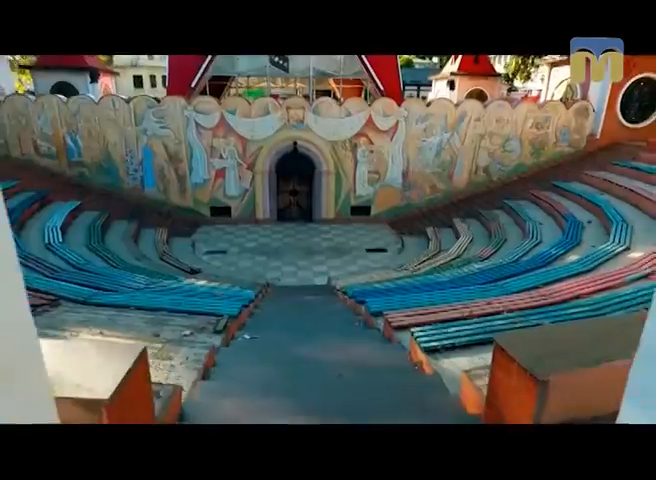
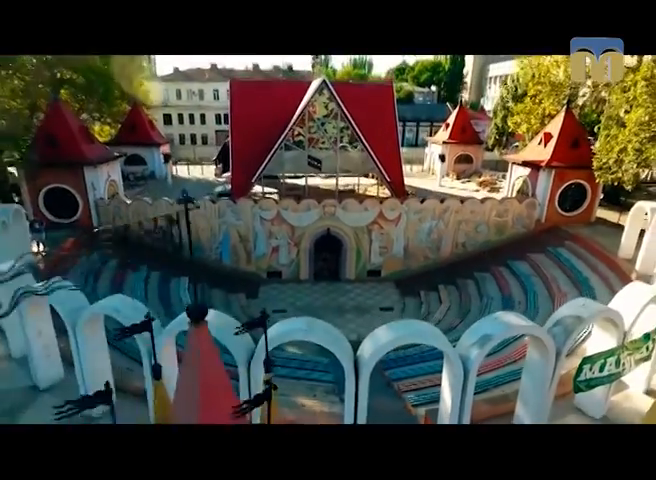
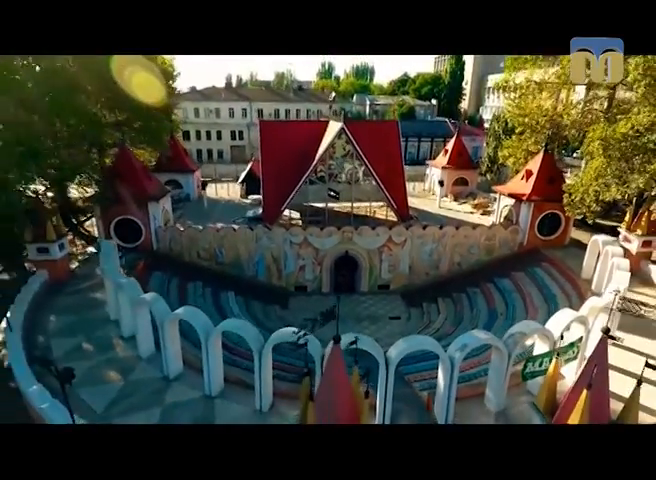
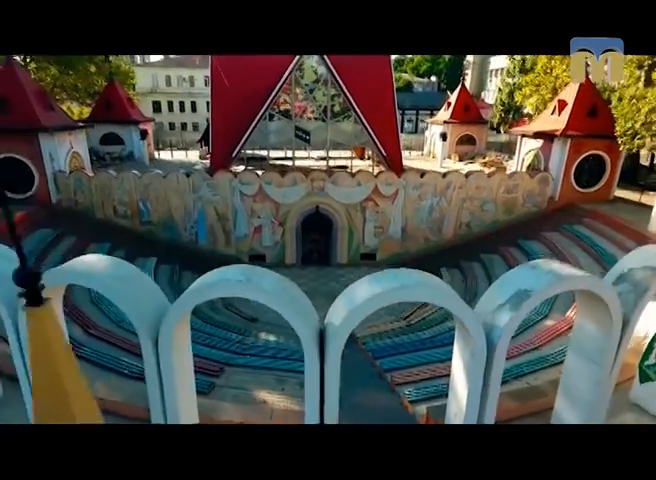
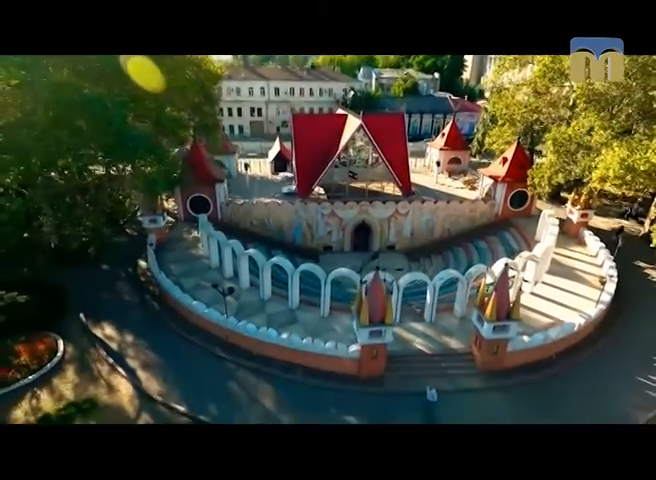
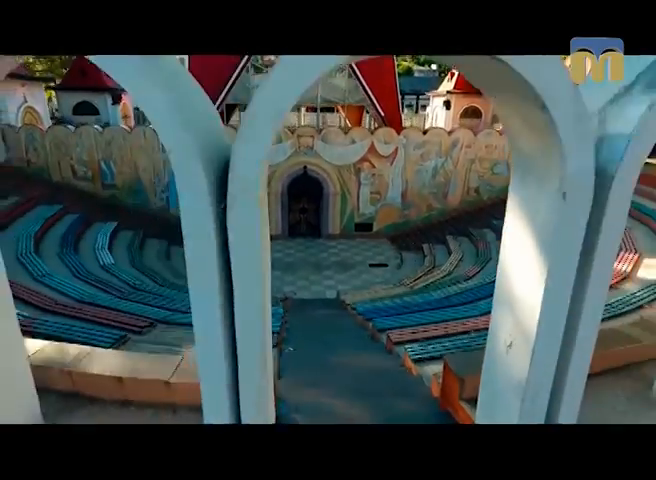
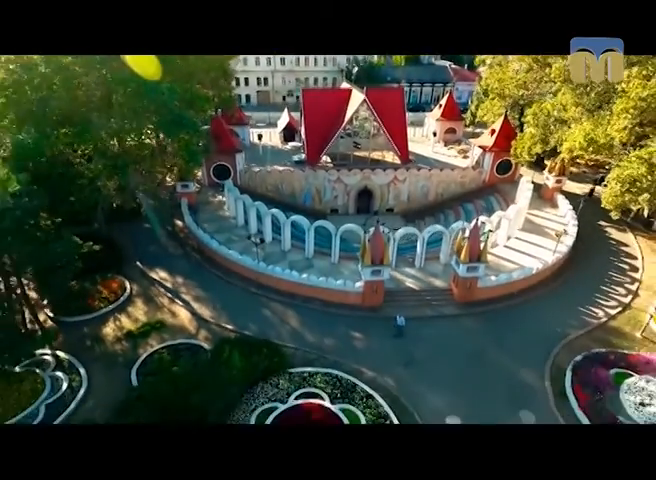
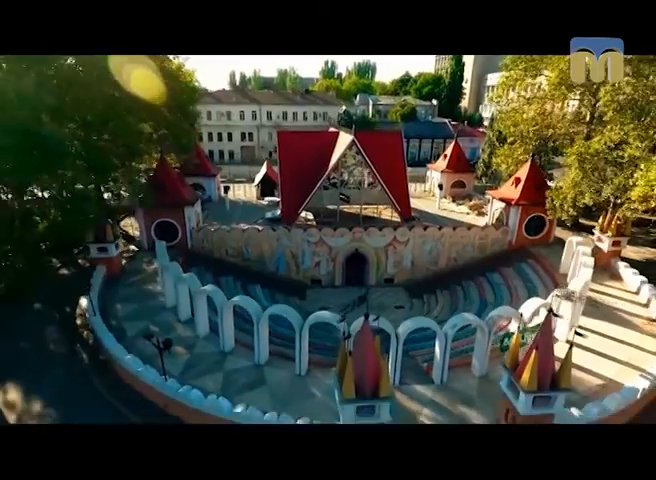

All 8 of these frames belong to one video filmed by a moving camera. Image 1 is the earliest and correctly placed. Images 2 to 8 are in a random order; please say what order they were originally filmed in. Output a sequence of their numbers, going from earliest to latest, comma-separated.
6, 4, 2, 3, 8, 5, 7
